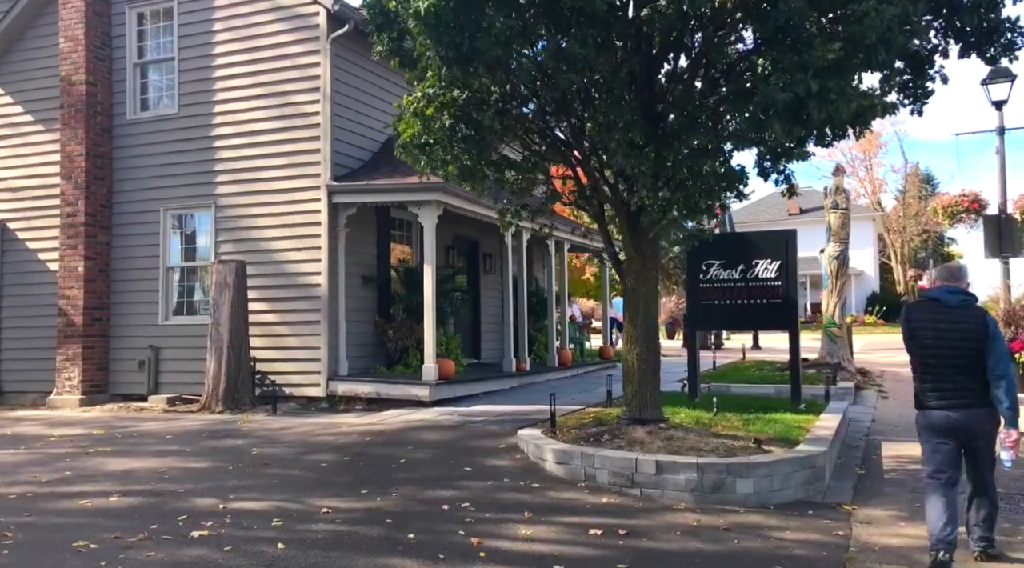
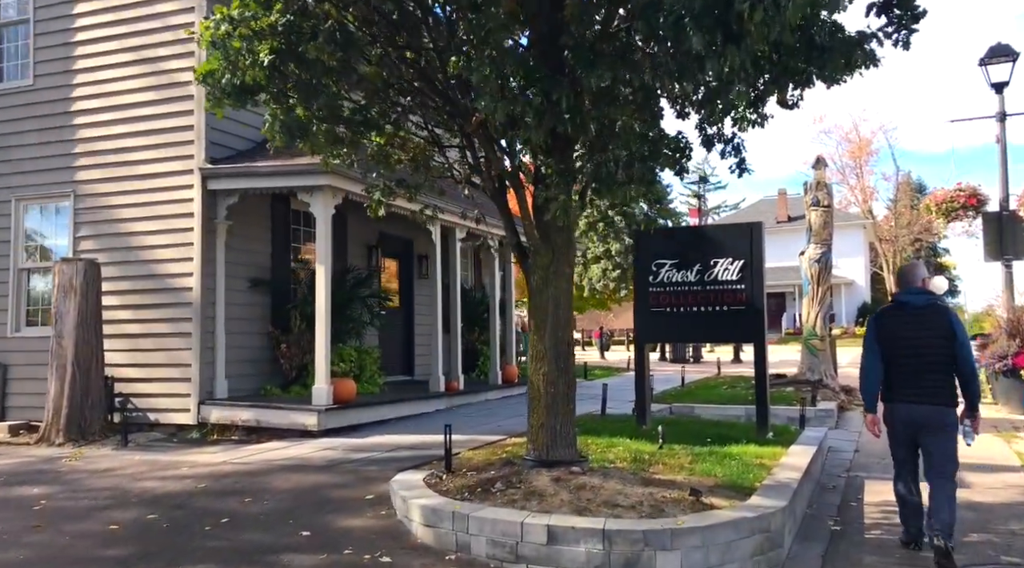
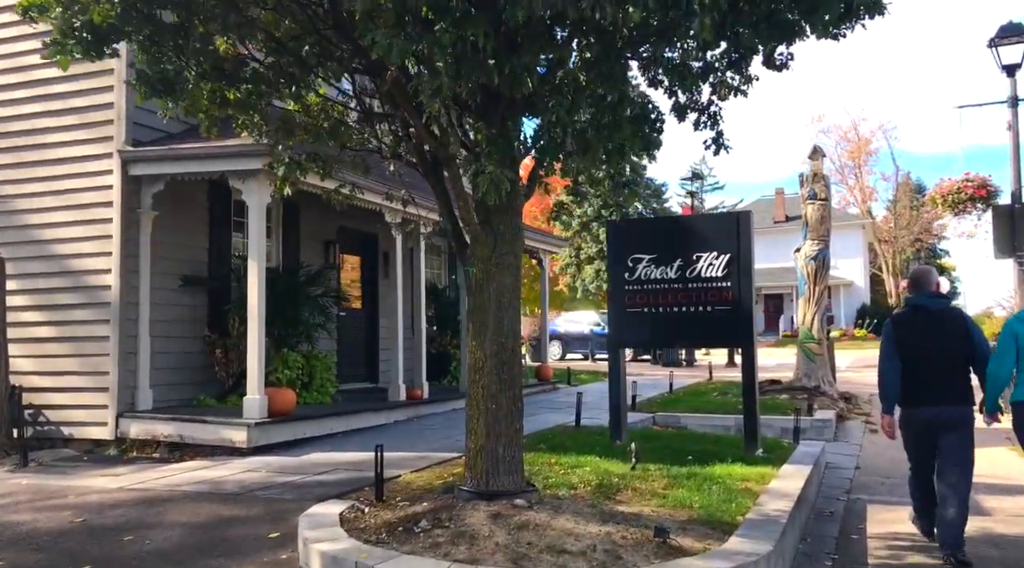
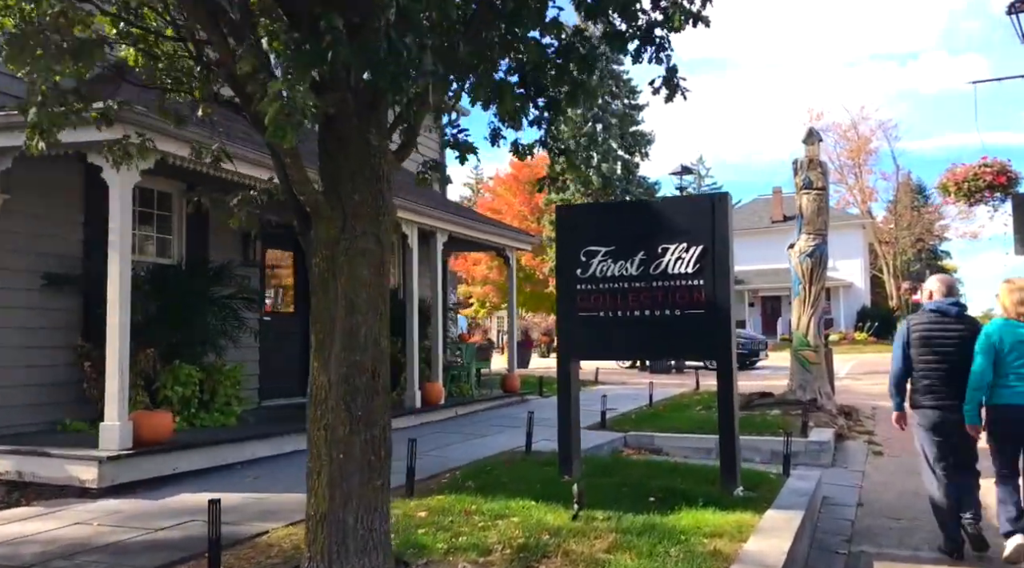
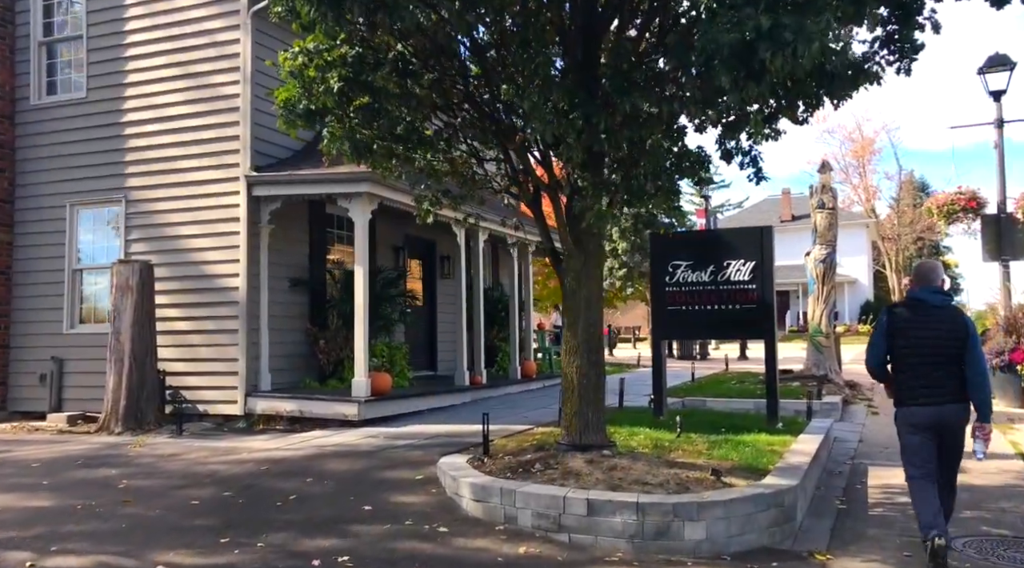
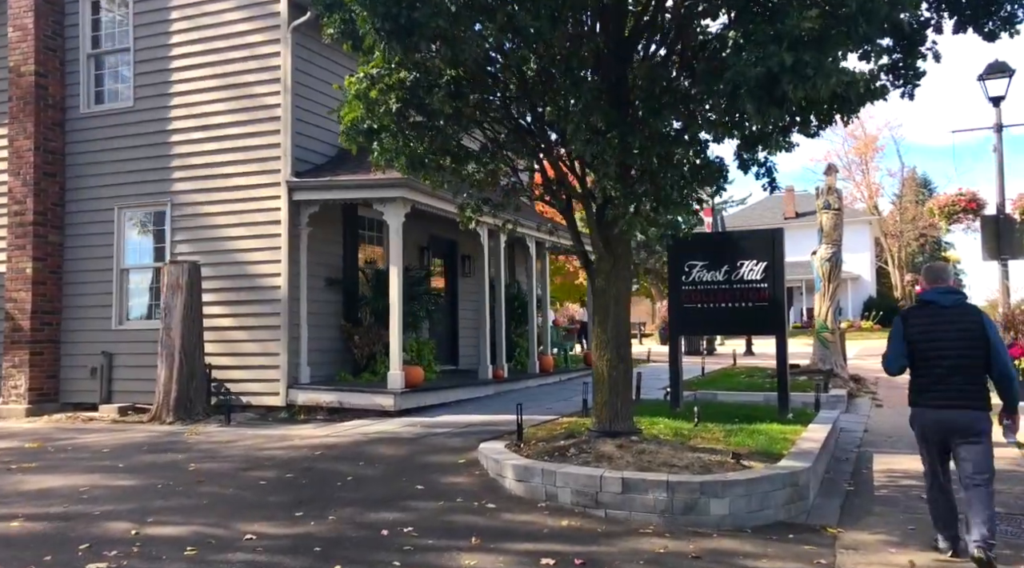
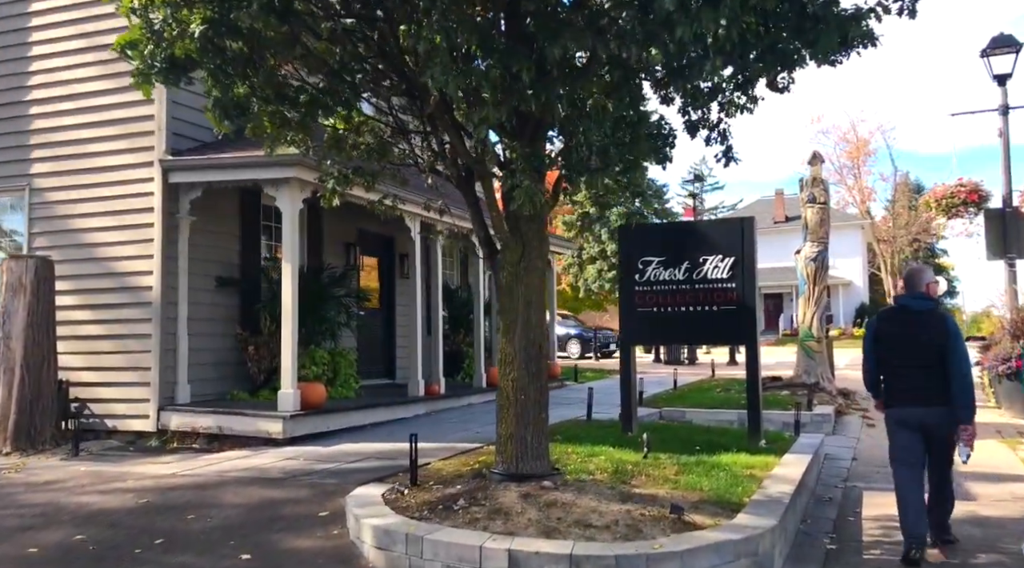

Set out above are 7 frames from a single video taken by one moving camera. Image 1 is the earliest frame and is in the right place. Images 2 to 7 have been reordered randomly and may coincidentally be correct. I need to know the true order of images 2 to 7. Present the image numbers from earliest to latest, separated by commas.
6, 5, 2, 7, 3, 4
